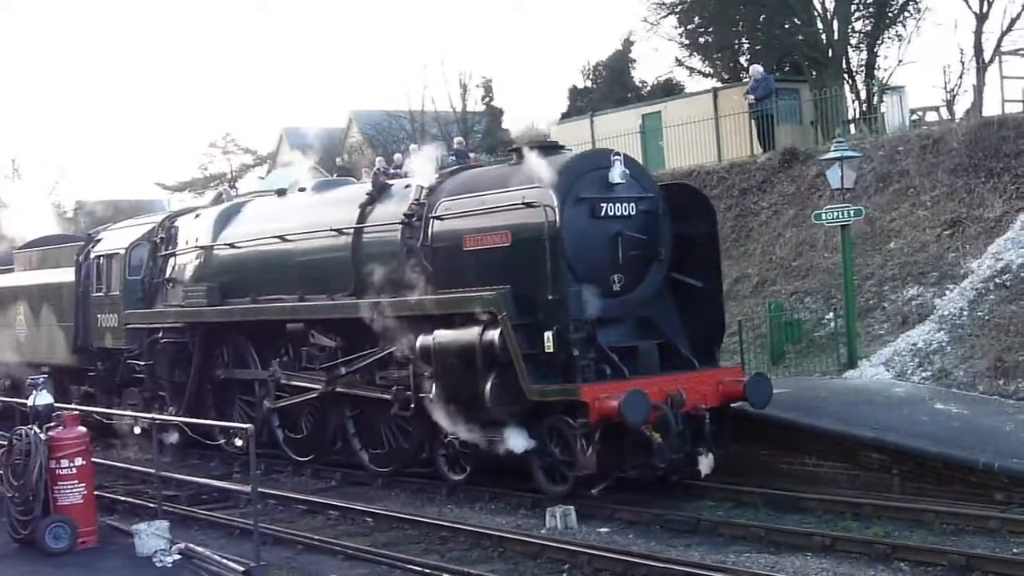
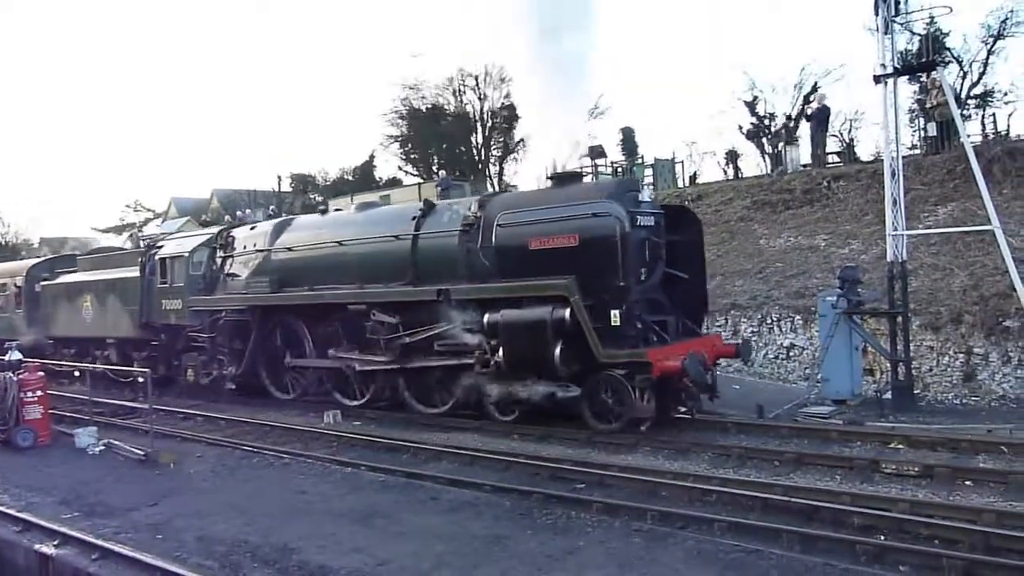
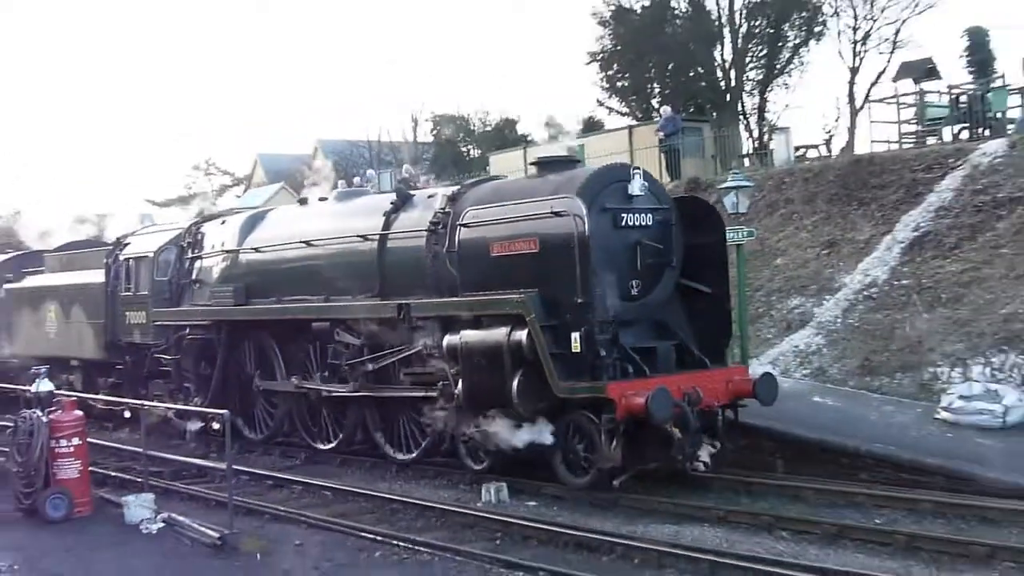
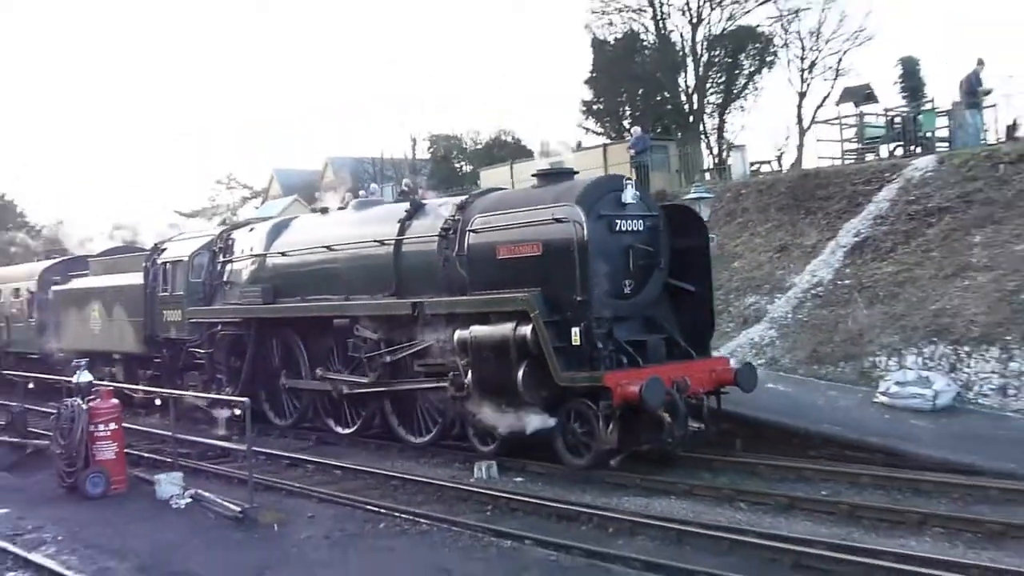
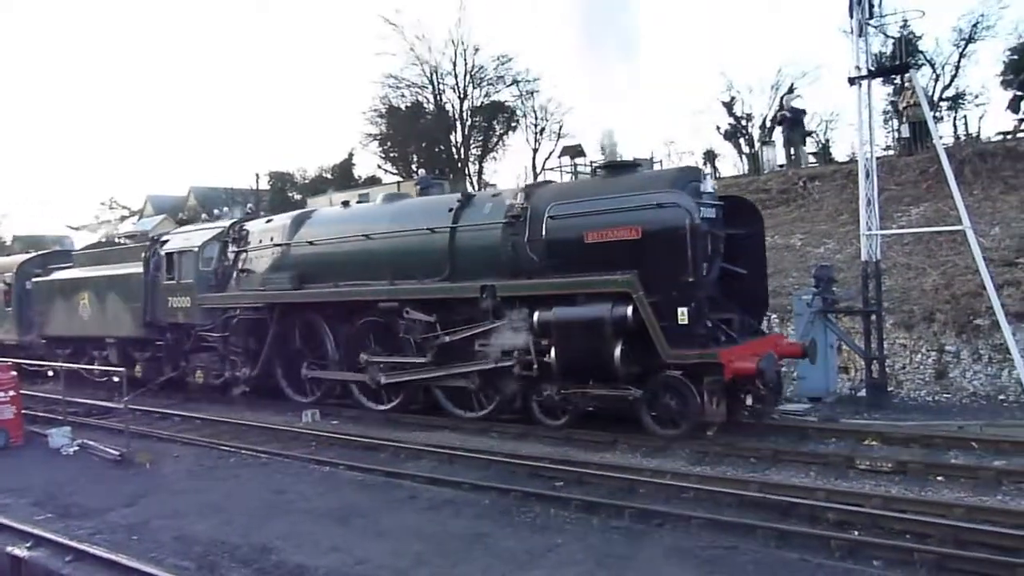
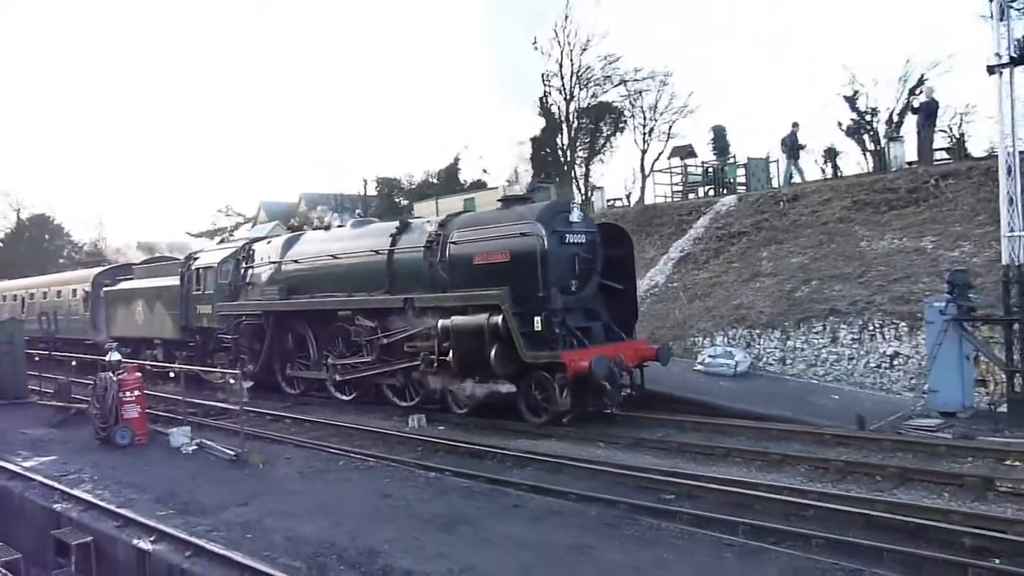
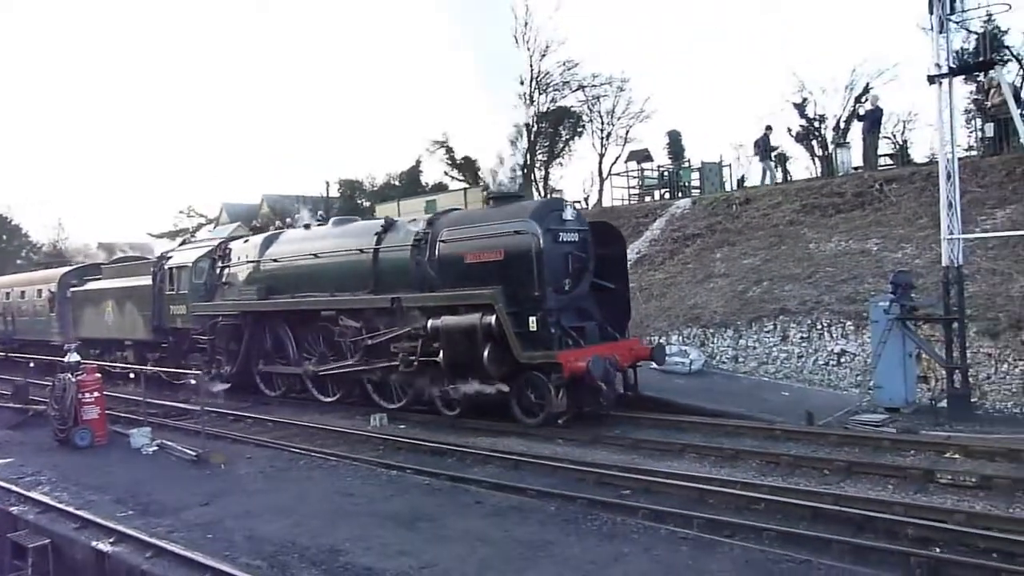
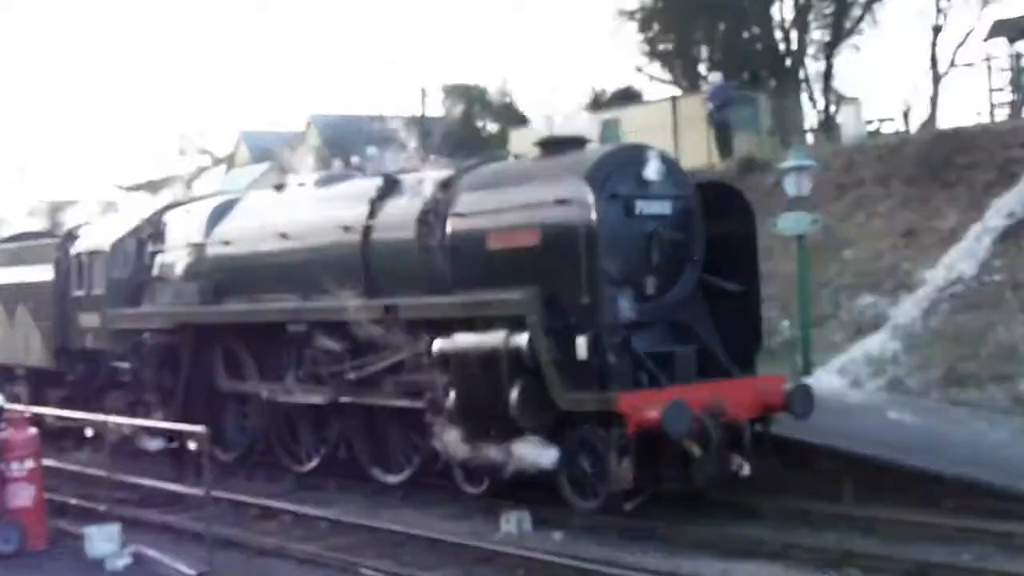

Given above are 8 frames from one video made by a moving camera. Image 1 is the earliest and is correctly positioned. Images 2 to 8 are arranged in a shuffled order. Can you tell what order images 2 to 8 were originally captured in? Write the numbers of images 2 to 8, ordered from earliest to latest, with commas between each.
8, 3, 4, 6, 7, 2, 5
